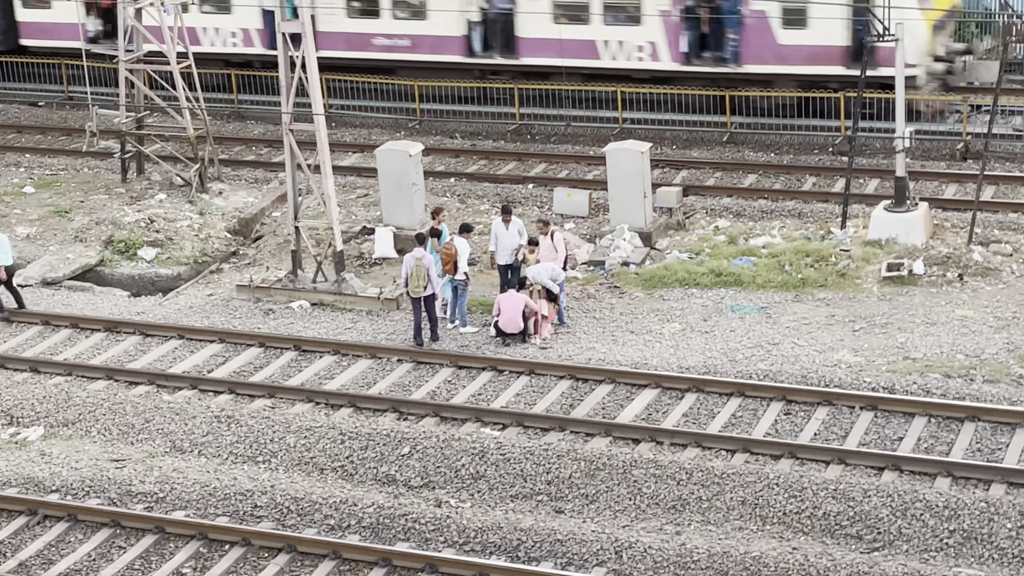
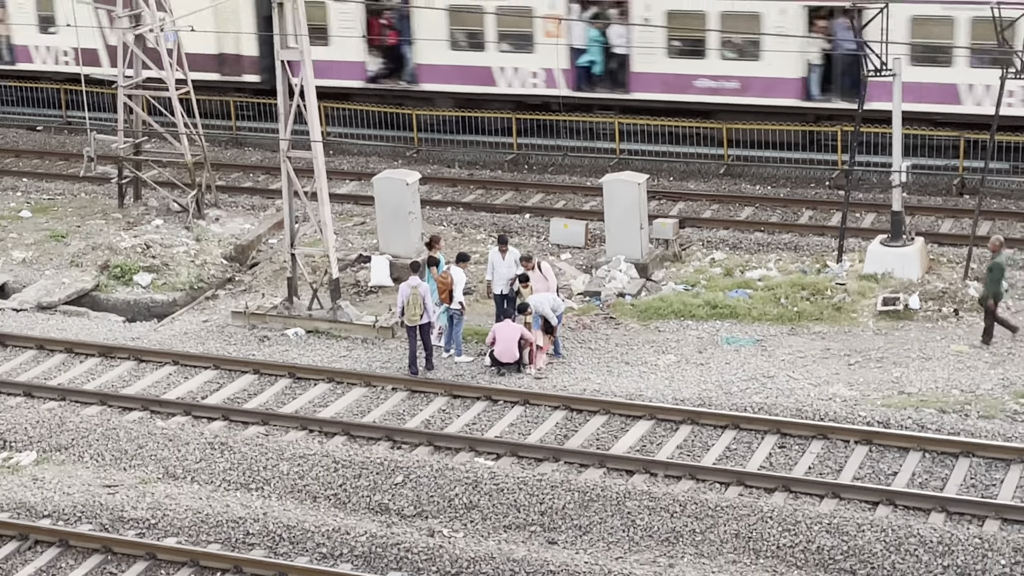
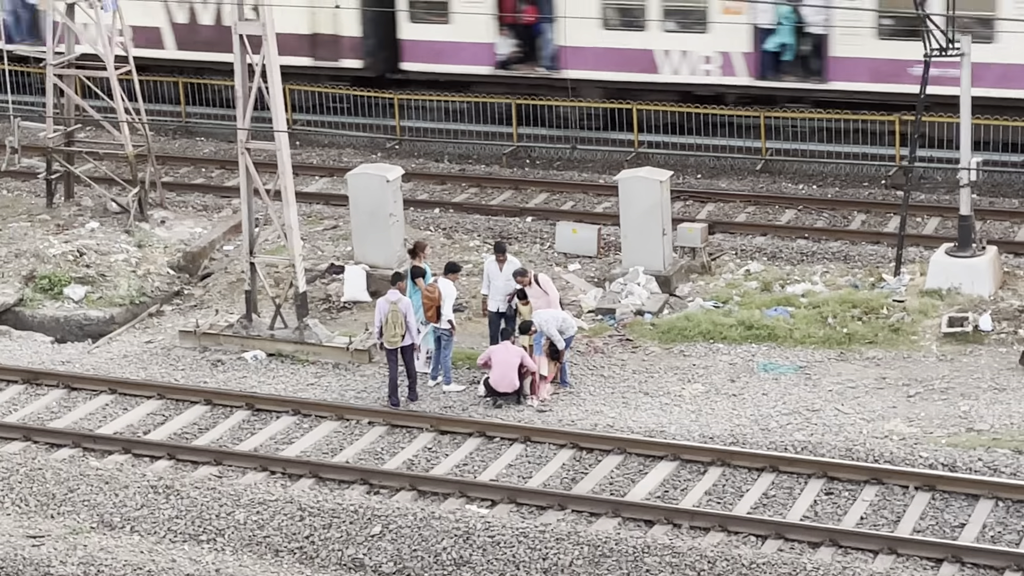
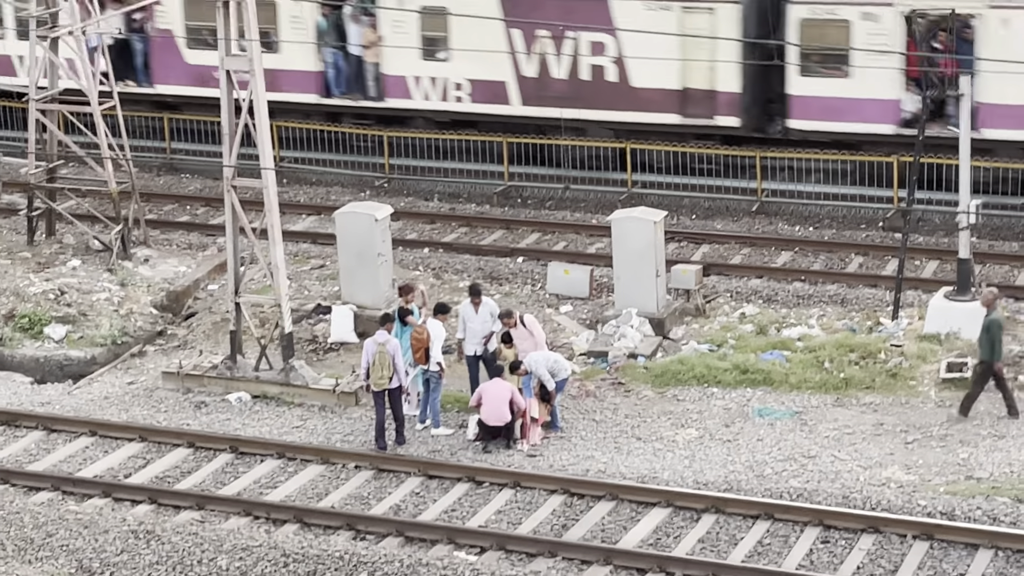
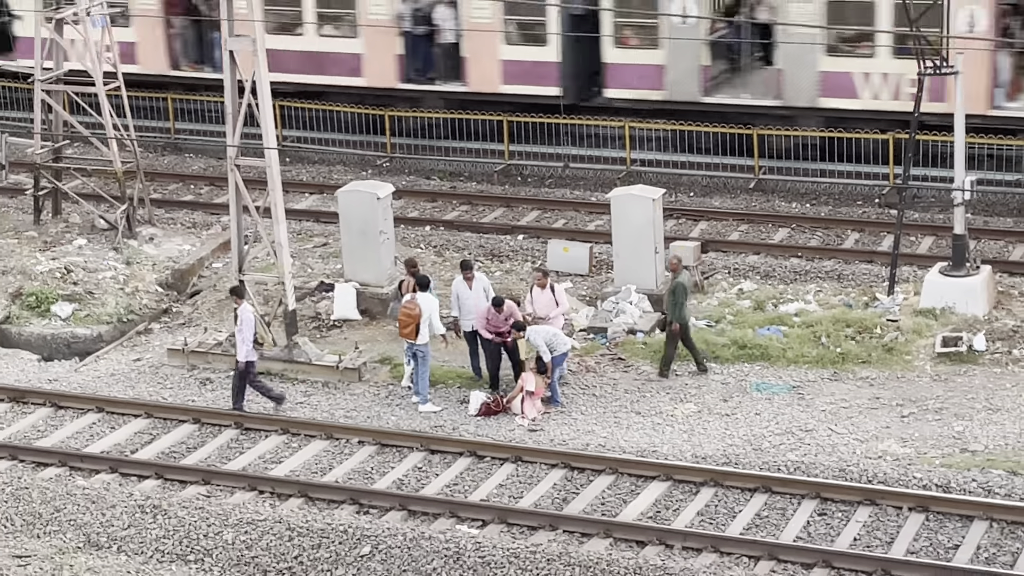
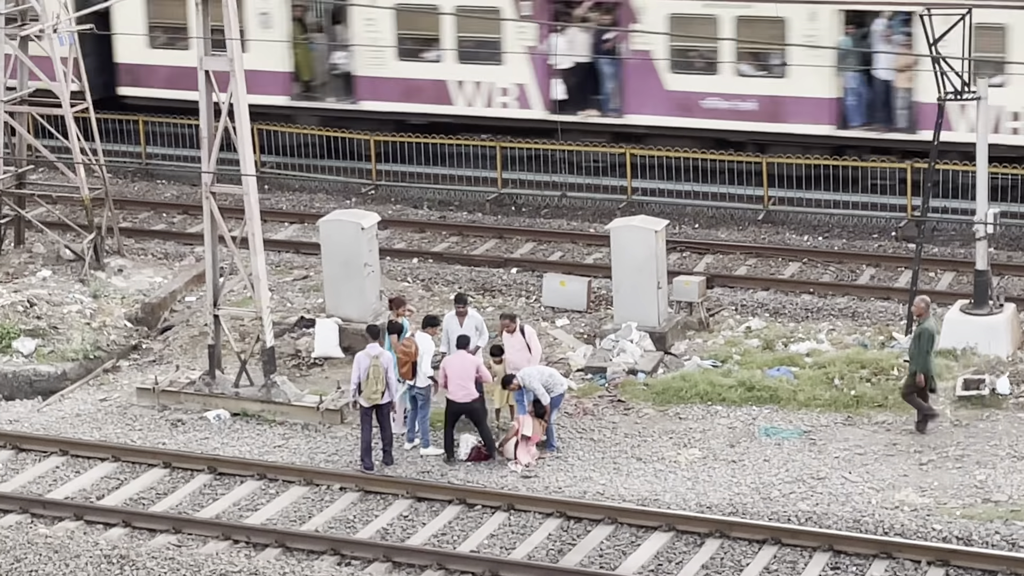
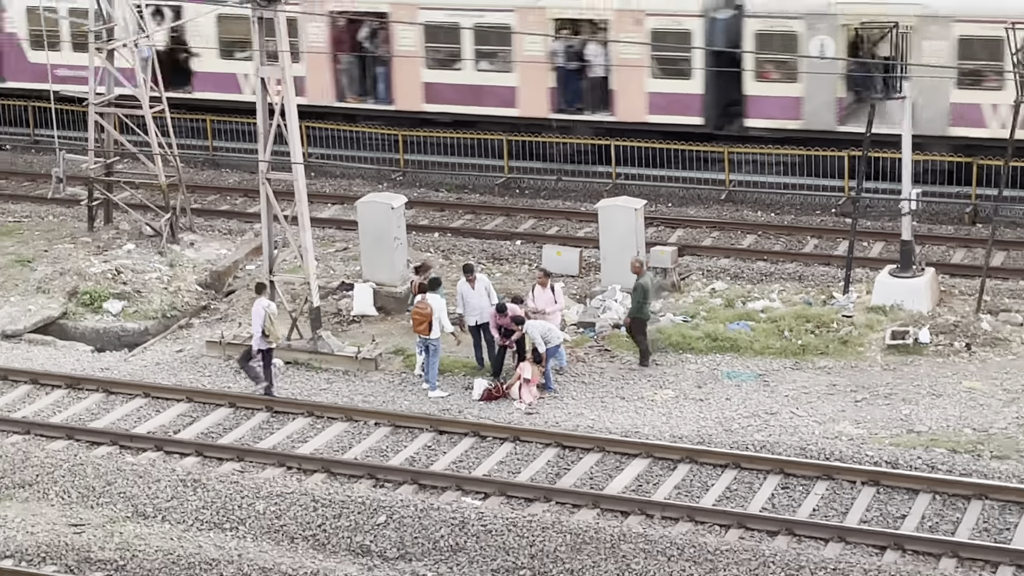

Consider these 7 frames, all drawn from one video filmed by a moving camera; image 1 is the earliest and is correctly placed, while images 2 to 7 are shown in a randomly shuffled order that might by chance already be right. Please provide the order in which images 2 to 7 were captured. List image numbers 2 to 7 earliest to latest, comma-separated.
2, 3, 4, 6, 5, 7
